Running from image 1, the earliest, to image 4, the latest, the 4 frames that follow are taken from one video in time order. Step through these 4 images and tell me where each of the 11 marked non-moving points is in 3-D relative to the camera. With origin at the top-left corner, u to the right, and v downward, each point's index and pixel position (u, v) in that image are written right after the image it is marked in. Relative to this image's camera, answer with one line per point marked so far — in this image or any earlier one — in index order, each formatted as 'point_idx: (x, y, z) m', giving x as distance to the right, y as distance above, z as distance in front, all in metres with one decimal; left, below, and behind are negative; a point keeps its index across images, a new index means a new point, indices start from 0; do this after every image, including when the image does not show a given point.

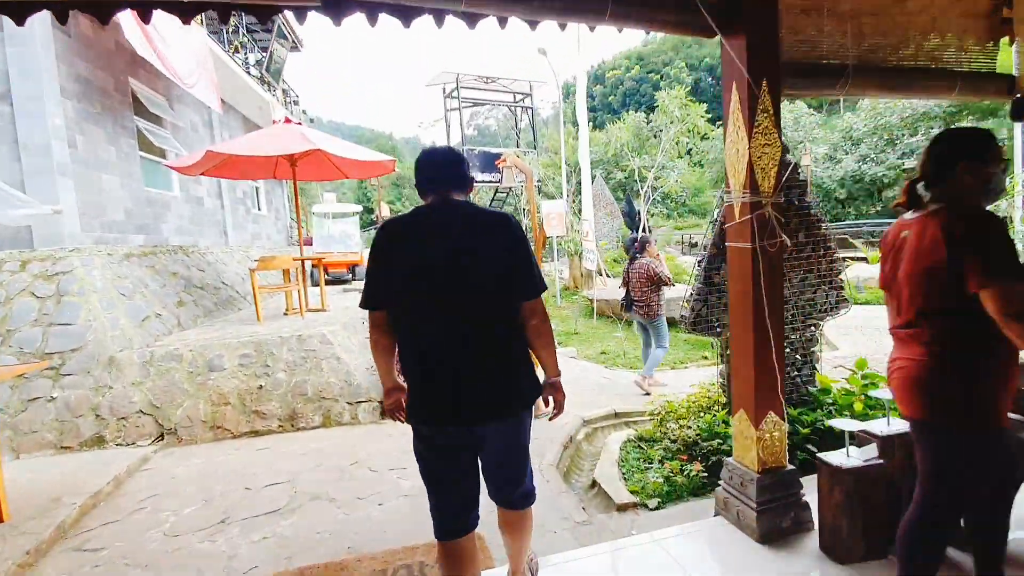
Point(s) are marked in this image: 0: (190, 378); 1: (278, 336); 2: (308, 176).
0: (-2.9, -0.8, +4.5) m
1: (-2.2, -0.4, +4.8) m
2: (-3.1, +1.7, +7.7) m
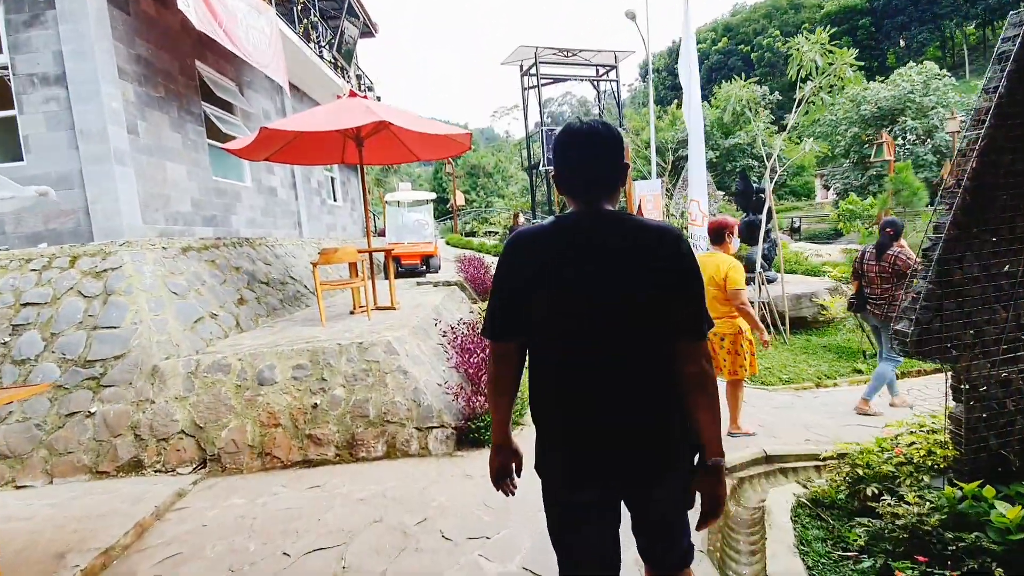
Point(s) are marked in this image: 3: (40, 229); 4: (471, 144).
0: (-2.1, -0.8, +3.9) m
1: (-1.4, -0.4, +4.0) m
2: (-1.9, +1.7, +6.9) m
3: (-5.0, +0.6, +5.5) m
4: (-0.5, +1.8, +6.4) m
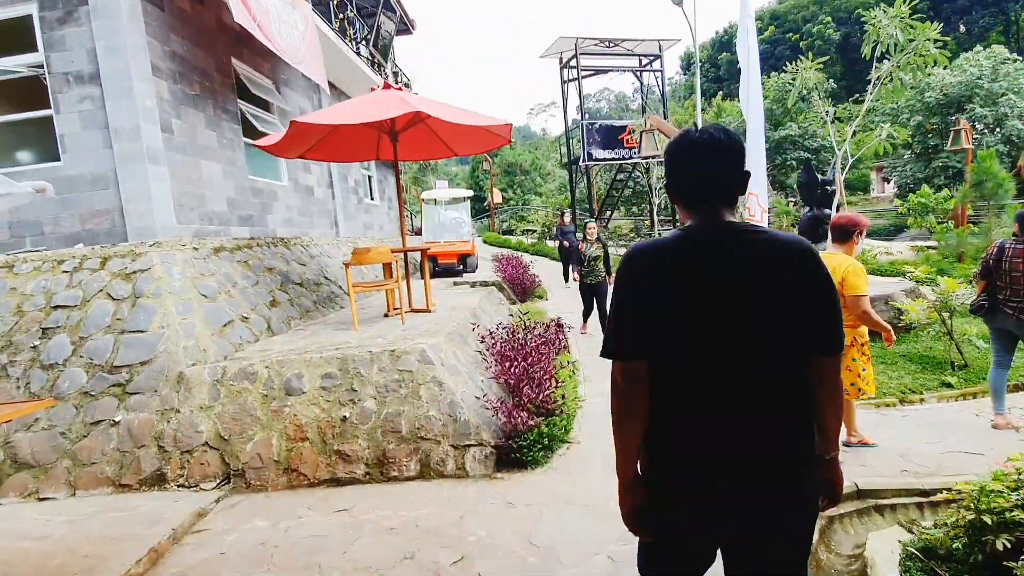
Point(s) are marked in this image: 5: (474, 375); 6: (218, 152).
0: (-1.8, -0.8, +3.6) m
1: (-1.1, -0.5, +3.8) m
2: (-1.3, +1.7, +6.7) m
3: (-4.6, +0.6, +5.5) m
4: (0.0, +1.8, +6.1) m
5: (-0.3, -0.7, +3.9) m
6: (-3.7, +1.7, +6.5) m
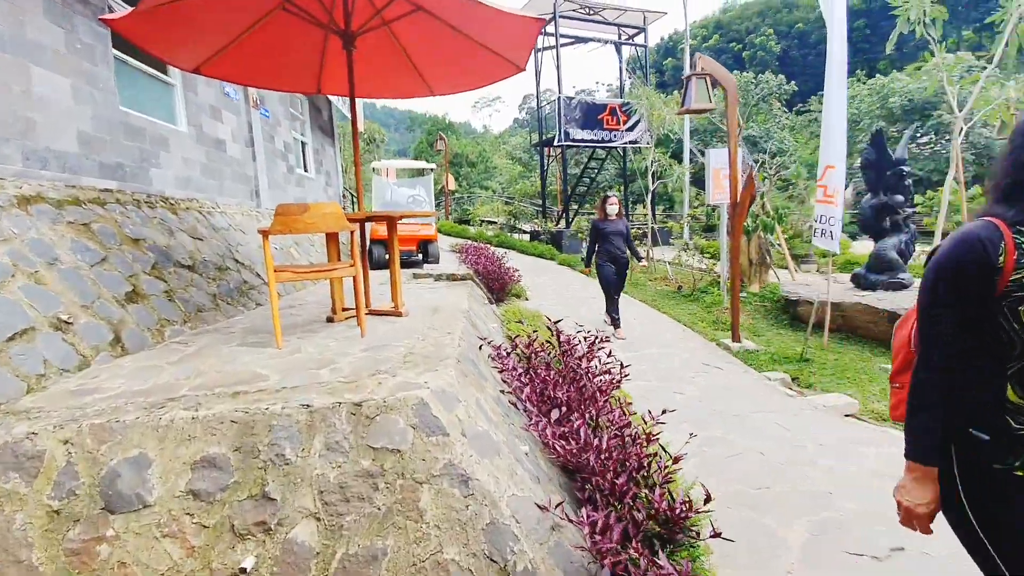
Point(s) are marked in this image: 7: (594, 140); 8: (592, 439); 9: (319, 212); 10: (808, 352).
0: (-1.4, -0.7, +1.5) m
1: (-0.7, -0.4, +1.8) m
2: (-1.3, +1.8, +4.6) m
3: (-4.4, +0.8, +3.0) m
4: (+0.1, +1.8, +4.2) m
5: (0.0, -0.6, +2.0) m
6: (-3.7, +1.9, +4.2) m
7: (+2.0, +3.5, +12.2) m
8: (+0.3, -0.6, +2.2) m
9: (-1.2, +0.4, +3.0) m
10: (+2.9, -0.6, +5.1) m
